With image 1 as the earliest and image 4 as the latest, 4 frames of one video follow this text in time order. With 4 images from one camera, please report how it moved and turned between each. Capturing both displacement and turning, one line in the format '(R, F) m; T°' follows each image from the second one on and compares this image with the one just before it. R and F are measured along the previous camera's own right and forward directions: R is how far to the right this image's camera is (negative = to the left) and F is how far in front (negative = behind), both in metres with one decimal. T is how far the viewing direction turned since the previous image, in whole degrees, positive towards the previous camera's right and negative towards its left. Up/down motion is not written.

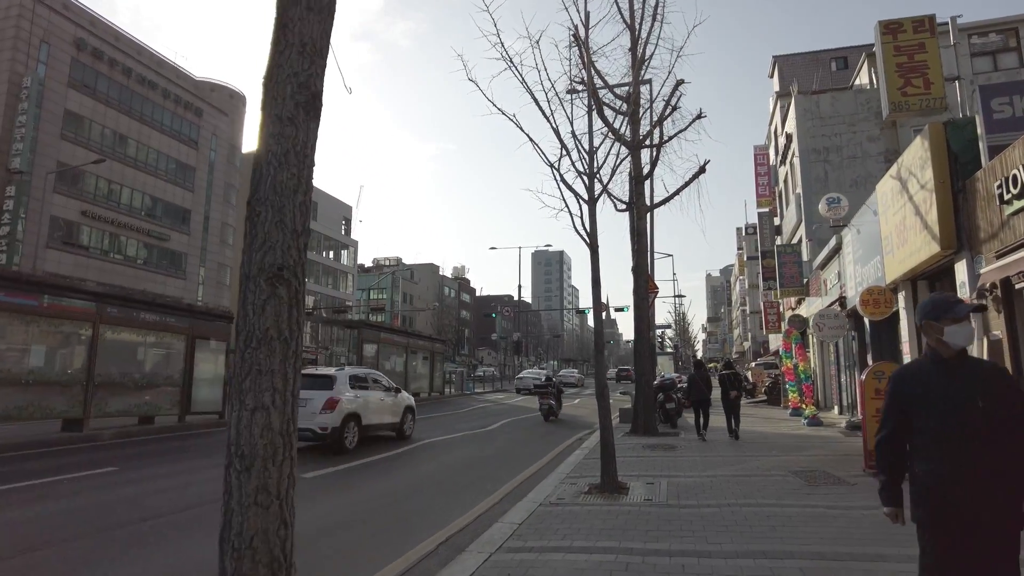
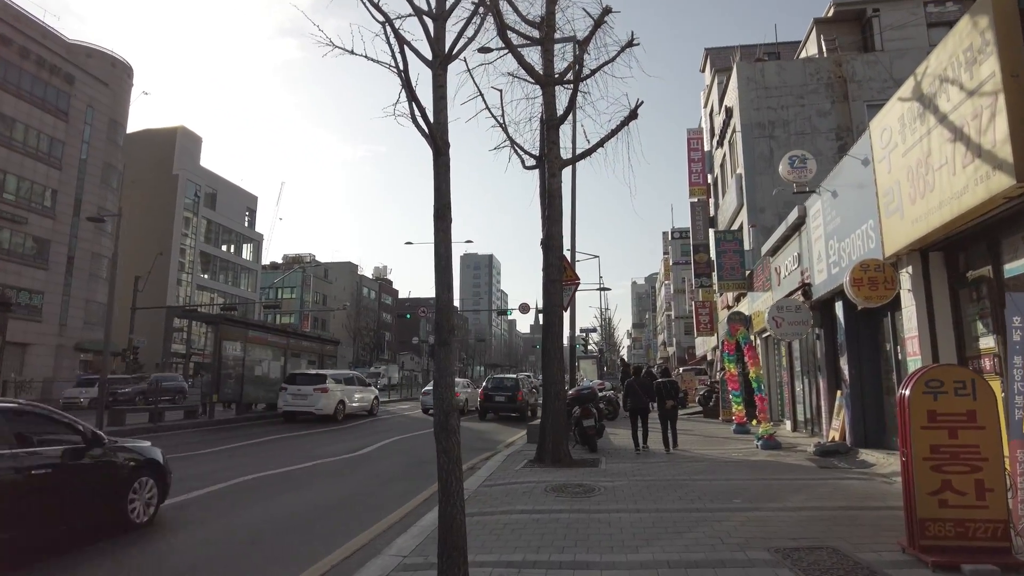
(+1.0, +3.9) m; +6°
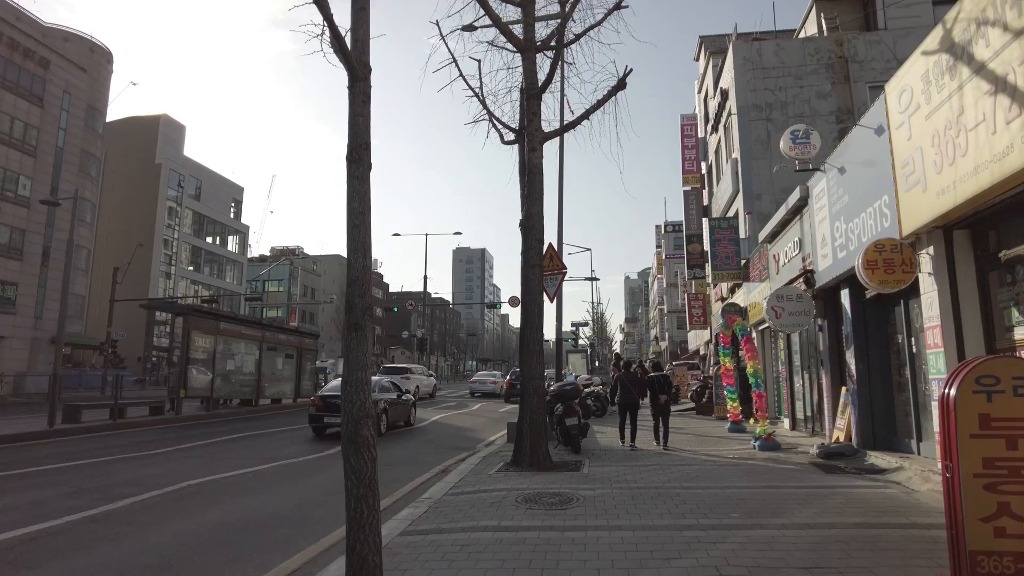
(+0.3, +1.0) m; +1°
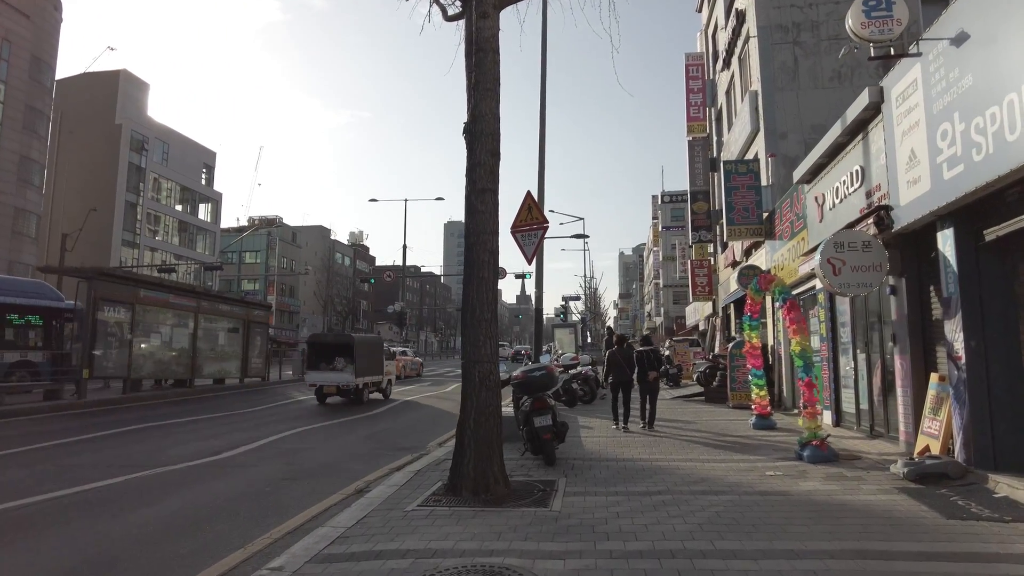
(+0.6, +3.4) m; +1°
